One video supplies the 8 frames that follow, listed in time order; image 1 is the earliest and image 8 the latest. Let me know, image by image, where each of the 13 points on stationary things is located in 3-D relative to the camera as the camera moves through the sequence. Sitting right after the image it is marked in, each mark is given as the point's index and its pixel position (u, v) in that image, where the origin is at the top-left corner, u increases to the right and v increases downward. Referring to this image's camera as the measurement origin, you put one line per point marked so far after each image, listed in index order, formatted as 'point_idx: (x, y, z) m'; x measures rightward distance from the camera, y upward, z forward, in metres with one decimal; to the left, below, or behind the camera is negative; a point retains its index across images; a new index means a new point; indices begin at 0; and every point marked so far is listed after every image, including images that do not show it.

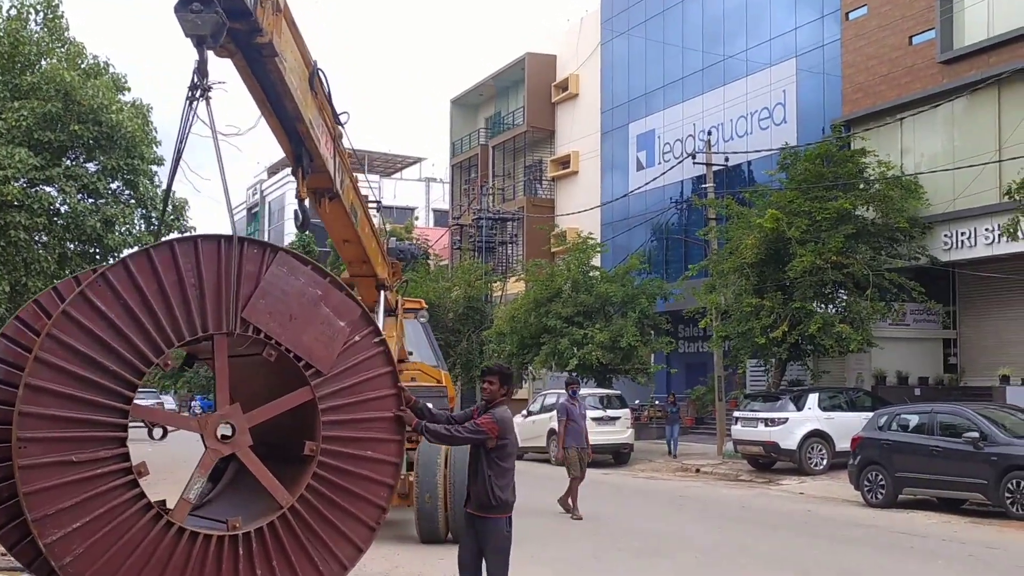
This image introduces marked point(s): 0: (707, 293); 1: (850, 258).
0: (+3.9, -0.1, +17.1) m
1: (+6.2, +0.6, +15.6) m
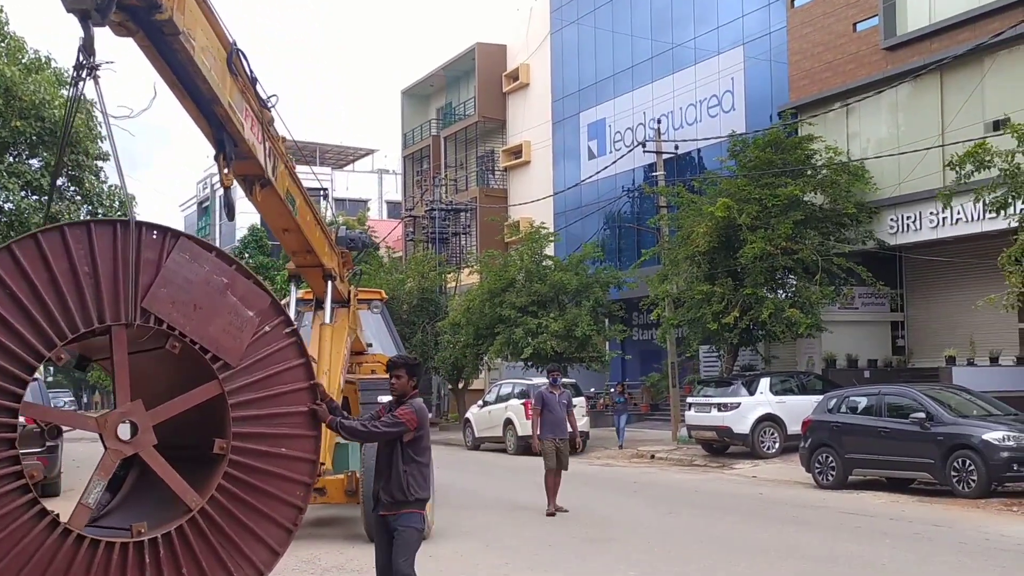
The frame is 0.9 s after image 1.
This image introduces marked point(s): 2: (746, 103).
0: (+3.0, +0.1, +17.2) m
1: (+5.3, +0.8, +15.8) m
2: (+5.6, +4.3, +19.8) m
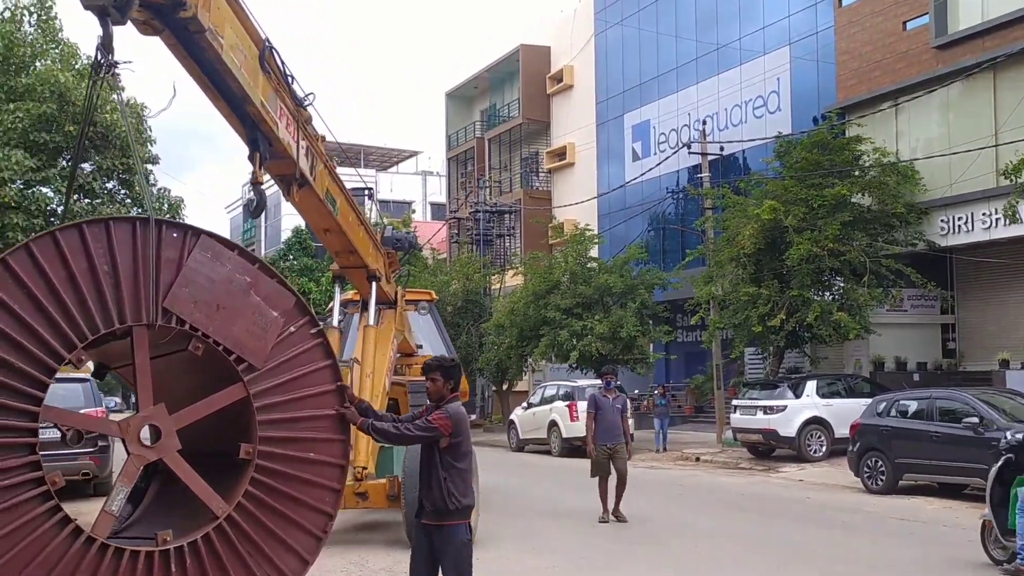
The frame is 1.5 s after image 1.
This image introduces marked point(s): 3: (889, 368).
0: (+3.9, +0.1, +17.1) m
1: (+6.1, +0.8, +15.6) m
2: (+6.6, +4.3, +19.6) m
3: (+7.8, -1.7, +17.5) m
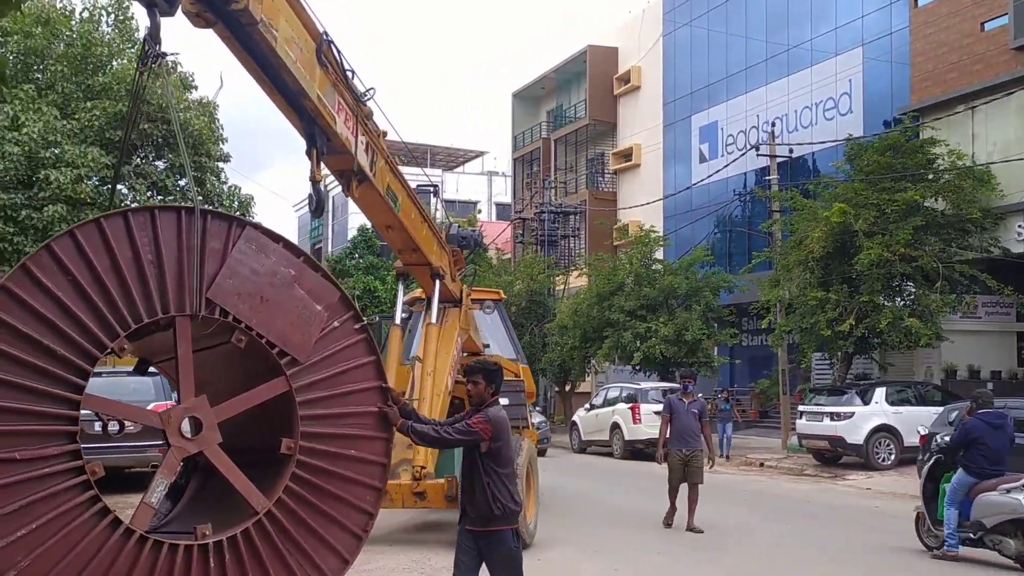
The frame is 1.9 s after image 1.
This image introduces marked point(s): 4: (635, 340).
0: (+5.1, 0.0, +16.9) m
1: (+7.3, +0.7, +15.3) m
2: (+8.0, +4.1, +19.3) m
3: (+9.0, -1.8, +17.1) m
4: (+2.3, -1.0, +15.9) m
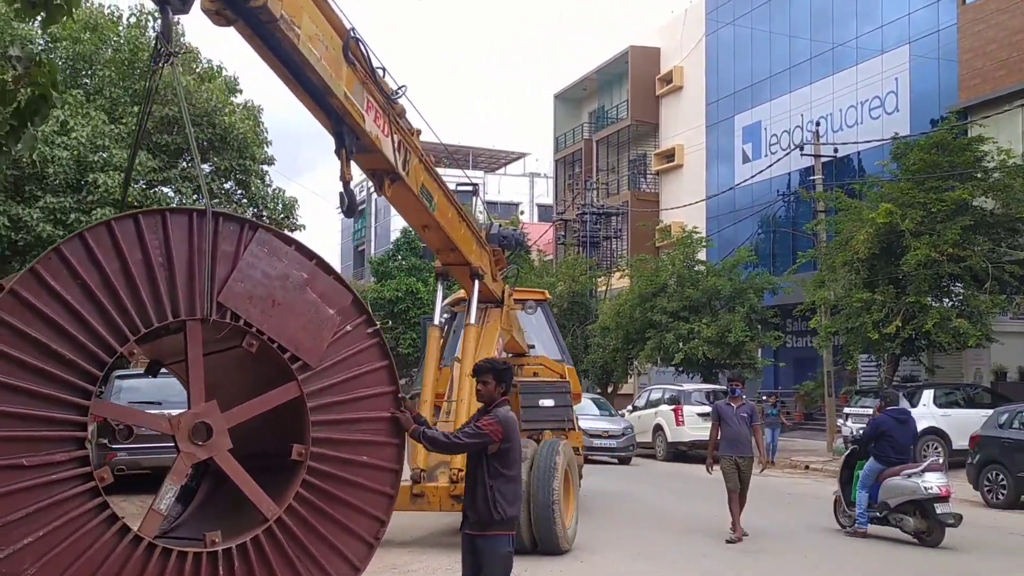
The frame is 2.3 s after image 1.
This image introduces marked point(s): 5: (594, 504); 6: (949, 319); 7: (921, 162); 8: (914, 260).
0: (+5.9, 0.0, +16.7) m
1: (+8.1, +0.7, +15.1) m
2: (+8.9, +4.1, +19.0) m
3: (+9.8, -1.8, +16.9) m
4: (+3.1, -1.0, +15.8) m
5: (+1.3, -3.3, +13.1) m
6: (+7.6, -0.6, +14.8) m
7: (+7.5, +2.3, +15.7) m
8: (+7.0, +0.5, +14.7) m
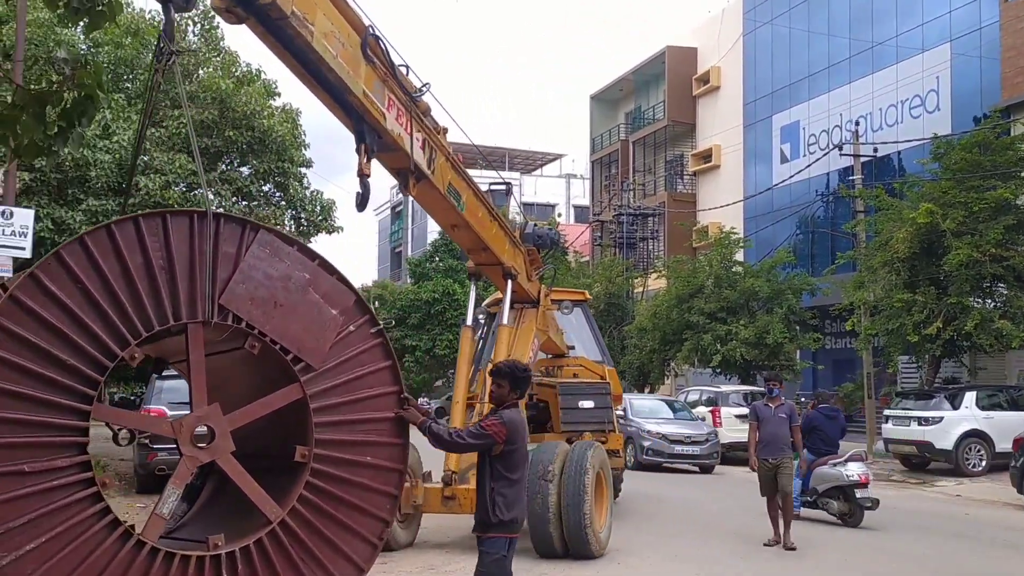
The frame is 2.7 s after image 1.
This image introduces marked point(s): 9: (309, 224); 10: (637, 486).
0: (+6.7, 0.0, +16.6) m
1: (+8.7, +0.7, +14.9) m
2: (+9.7, +4.1, +18.8) m
3: (+10.5, -1.8, +16.6) m
4: (+3.8, -1.0, +15.8) m
5: (+1.9, -3.4, +13.1) m
6: (+8.3, -0.6, +14.6) m
7: (+8.2, +2.3, +15.5) m
8: (+7.6, +0.5, +14.6) m
9: (-3.6, +1.1, +14.9) m
10: (+2.2, -3.4, +14.5) m
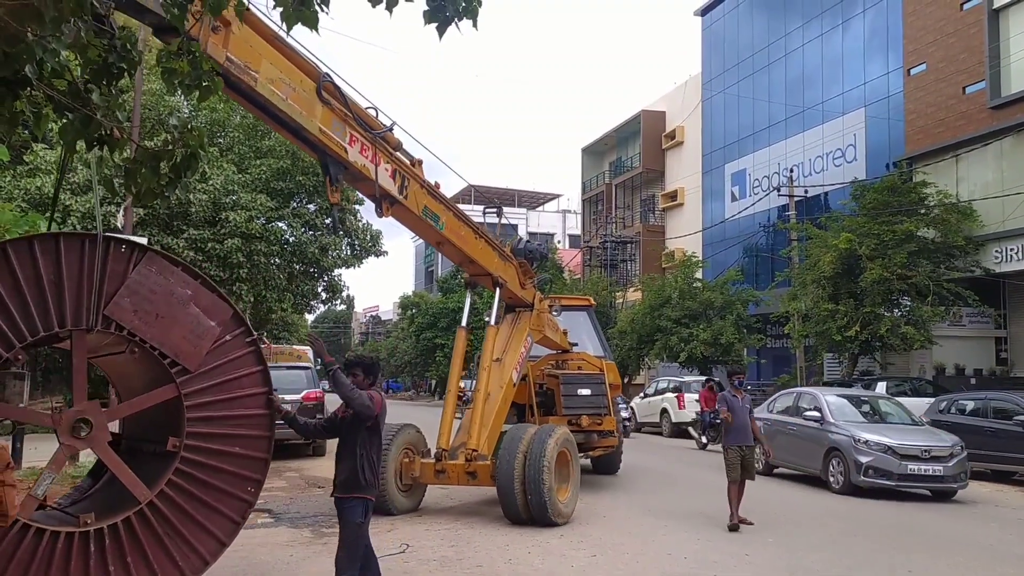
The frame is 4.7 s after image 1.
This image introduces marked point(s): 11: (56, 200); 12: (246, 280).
0: (+6.9, -0.3, +20.7) m
1: (+8.9, +0.4, +19.0) m
2: (+10.0, +3.7, +23.0) m
3: (+10.7, -2.1, +20.6) m
4: (+3.9, -1.3, +20.0) m
5: (+2.0, -3.5, +17.3) m
6: (+8.4, -0.8, +18.7) m
7: (+8.4, +2.0, +19.7) m
8: (+7.8, +0.2, +18.7) m
9: (-3.4, +0.9, +19.5) m
10: (+2.3, -3.6, +18.7) m
11: (-7.4, +1.4, +13.8) m
12: (-5.1, +0.2, +16.4) m
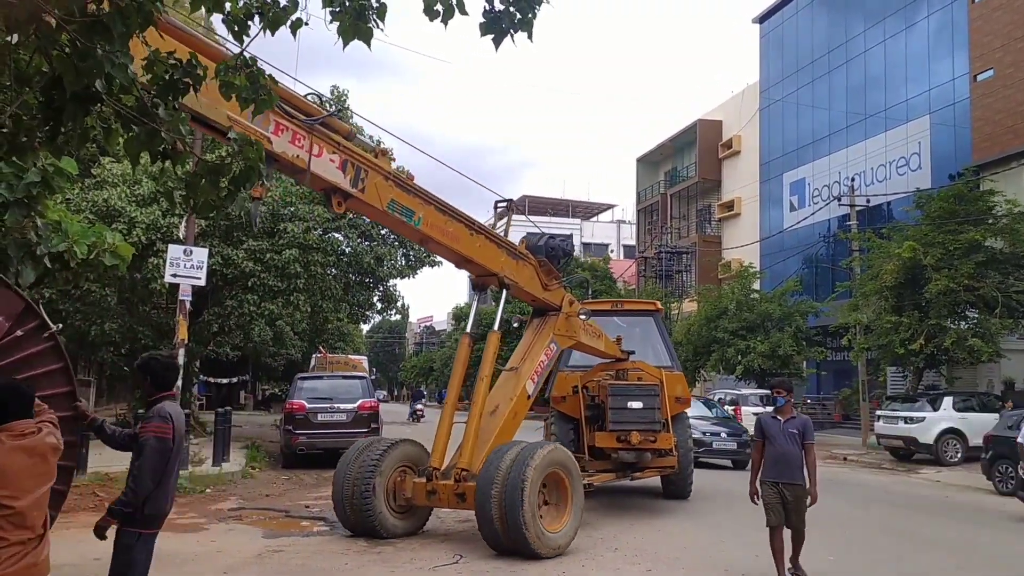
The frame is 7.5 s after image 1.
0: (+8.2, -0.6, +20.3) m
1: (+10.1, +0.1, +18.4) m
2: (+11.4, +3.4, +22.4) m
3: (+12.0, -2.4, +19.9) m
4: (+5.2, -1.5, +19.6) m
5: (+3.1, -3.7, +17.0) m
6: (+9.6, -1.1, +18.1) m
7: (+9.6, +1.8, +19.1) m
8: (+8.9, 0.0, +18.2) m
9: (-2.2, +0.7, +19.6) m
10: (+3.5, -3.8, +18.4) m
11: (-6.5, +1.3, +14.2) m
12: (-4.1, 0.0, +16.6) m
